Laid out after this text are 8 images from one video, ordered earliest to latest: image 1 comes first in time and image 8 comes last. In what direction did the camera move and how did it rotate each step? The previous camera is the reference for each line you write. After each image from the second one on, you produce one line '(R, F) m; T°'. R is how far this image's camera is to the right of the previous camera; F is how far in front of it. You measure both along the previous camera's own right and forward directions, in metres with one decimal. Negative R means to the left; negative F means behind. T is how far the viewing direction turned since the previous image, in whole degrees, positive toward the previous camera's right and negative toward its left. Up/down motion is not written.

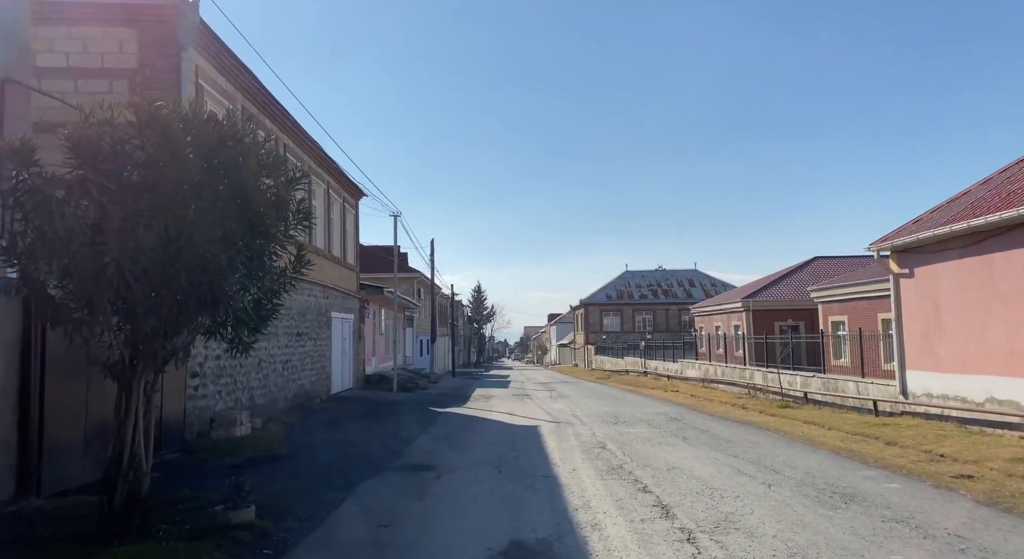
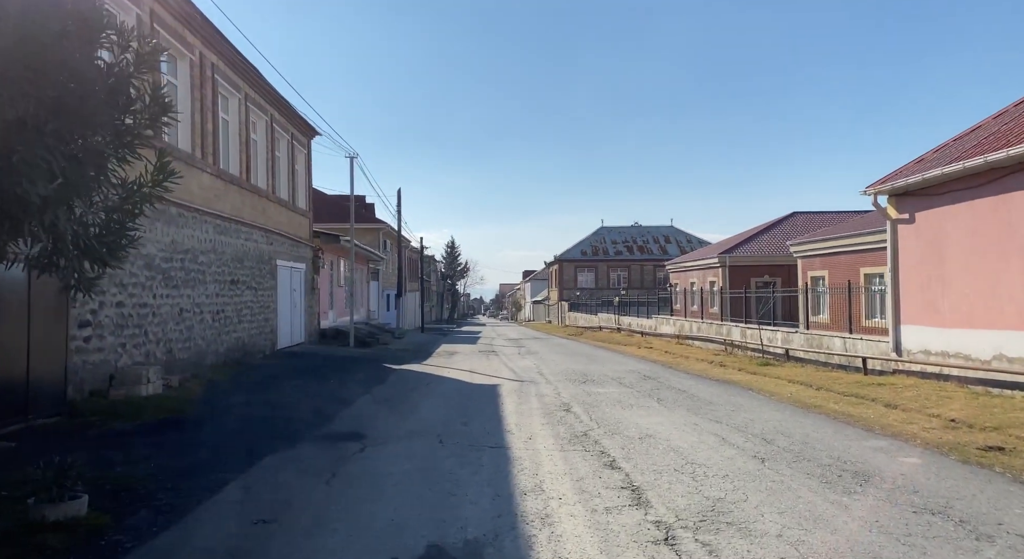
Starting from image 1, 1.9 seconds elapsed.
(+0.4, +1.6) m; +2°
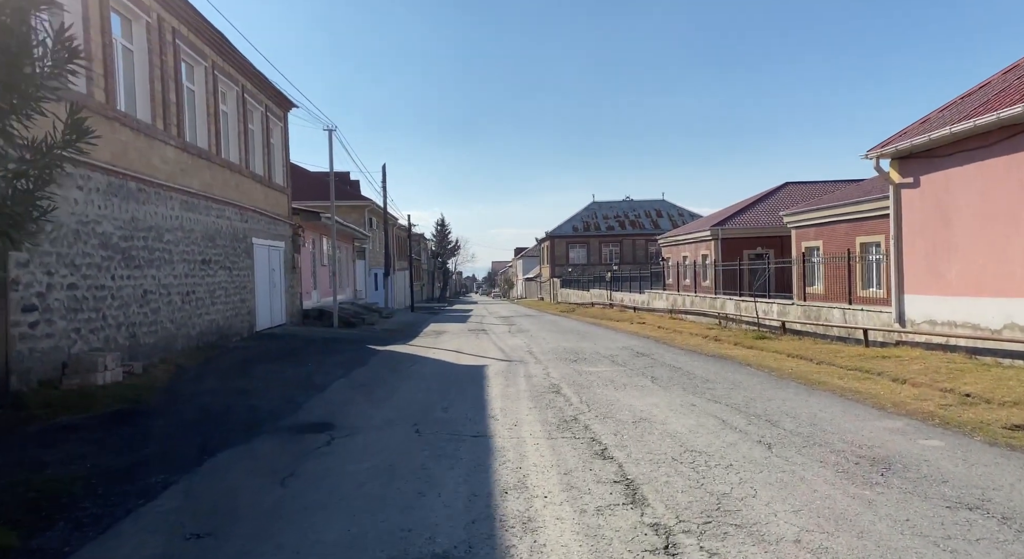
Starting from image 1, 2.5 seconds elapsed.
(+0.1, +0.7) m; +1°
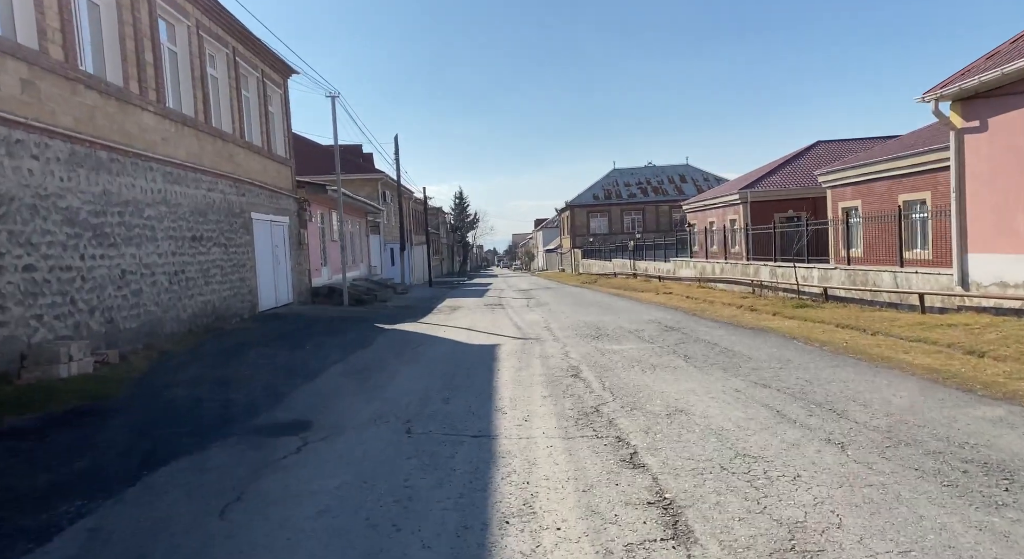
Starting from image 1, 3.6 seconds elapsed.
(+0.1, +1.2) m; -2°
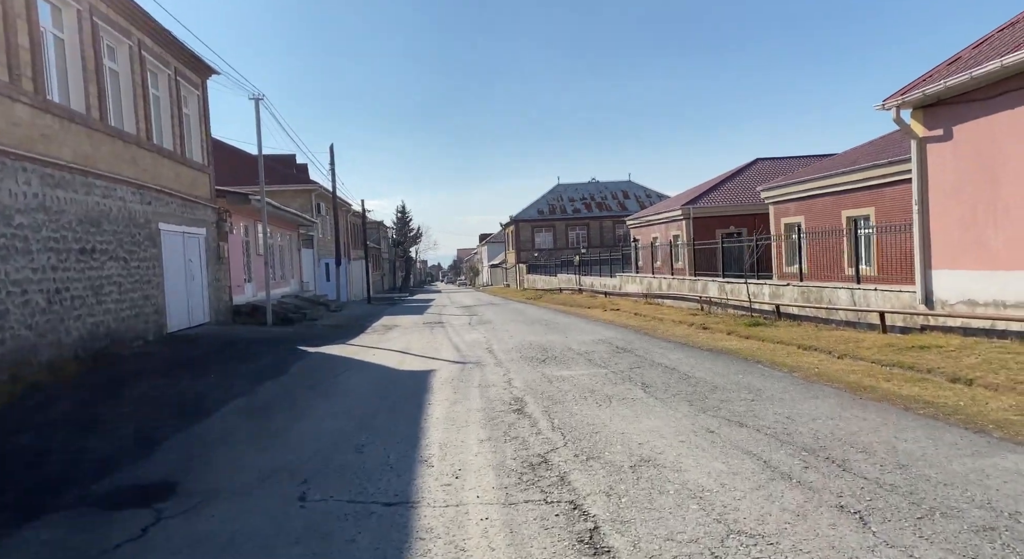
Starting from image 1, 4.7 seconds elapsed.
(+0.1, +1.2) m; +5°
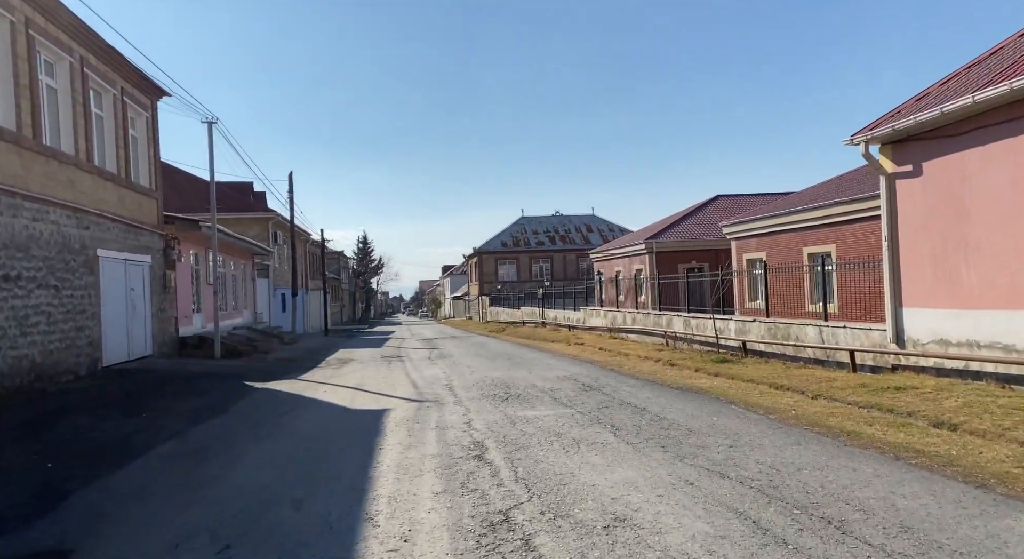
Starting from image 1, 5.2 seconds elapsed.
(0.0, +0.5) m; +3°
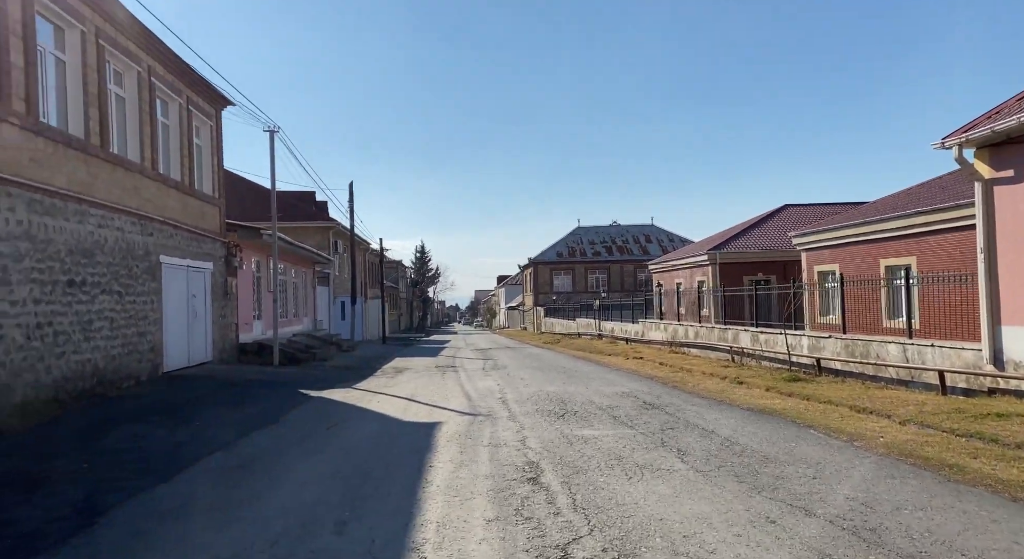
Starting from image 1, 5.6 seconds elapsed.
(0.0, +0.4) m; -5°
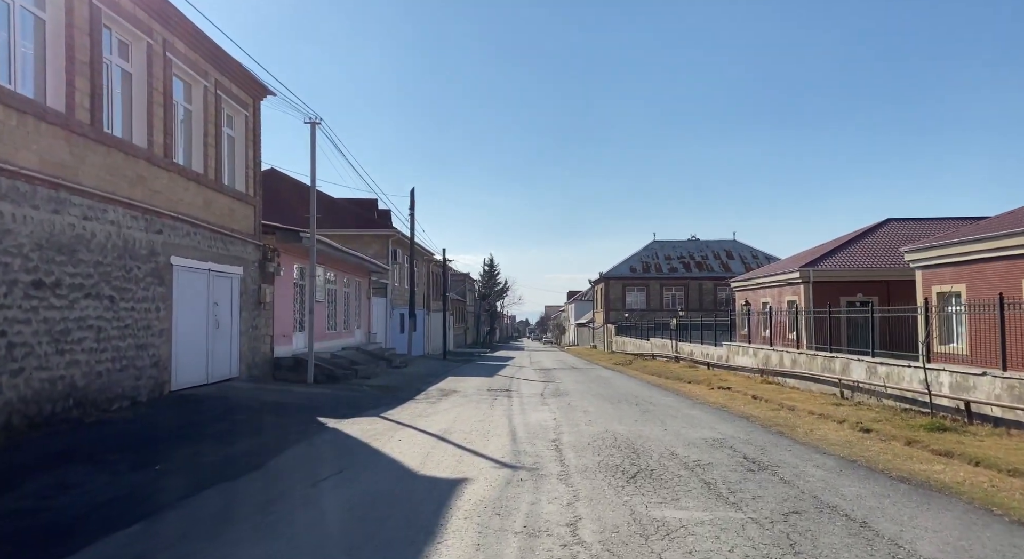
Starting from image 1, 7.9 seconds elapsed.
(+0.2, +2.5) m; -6°
